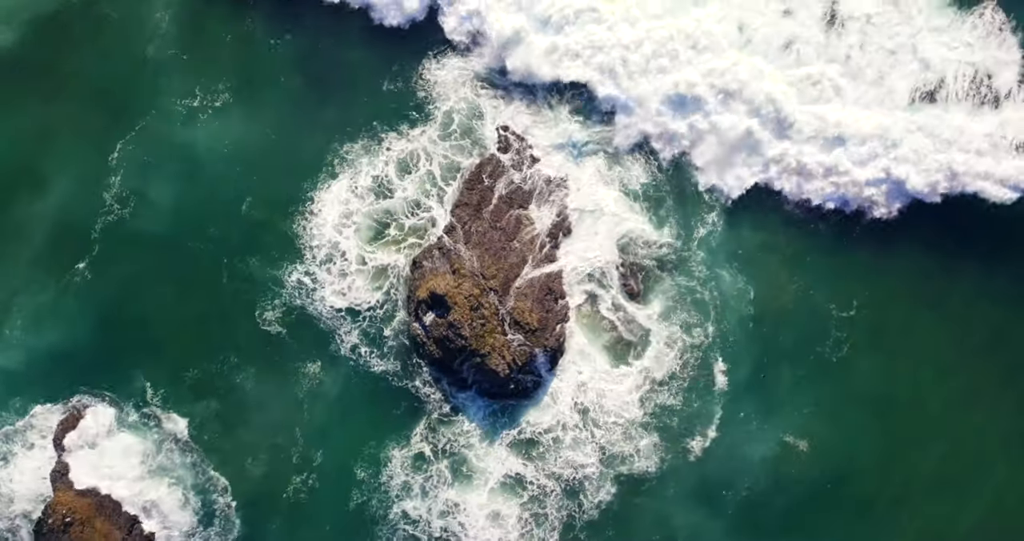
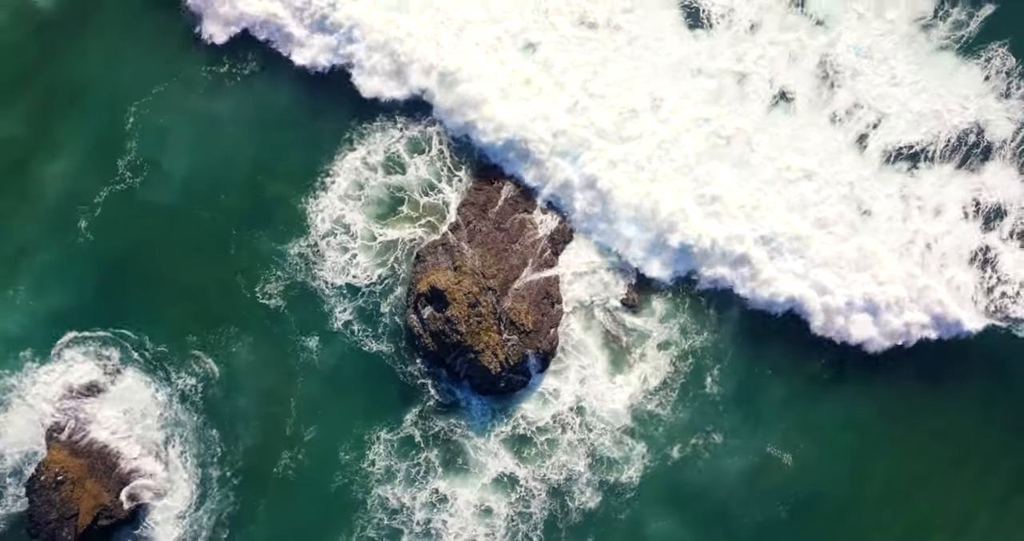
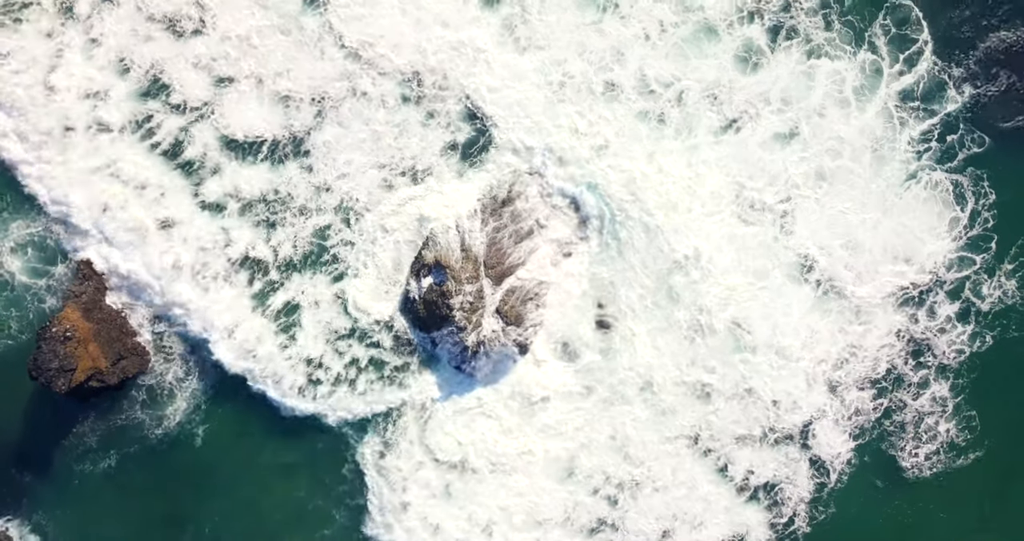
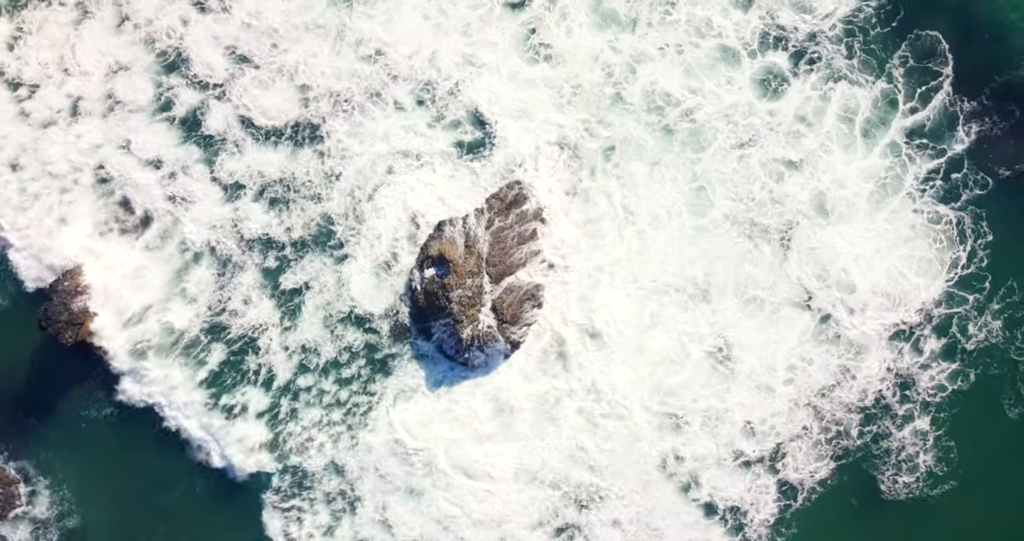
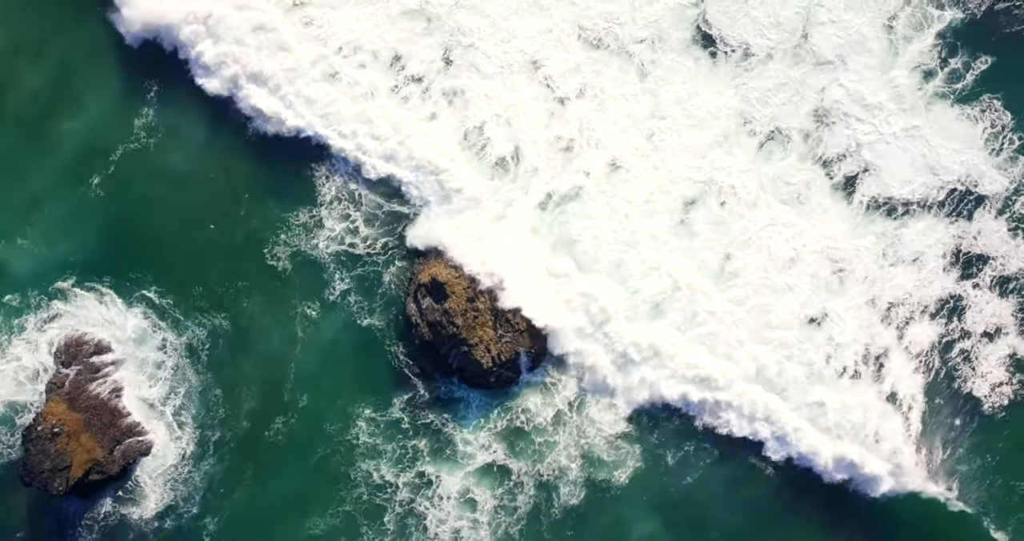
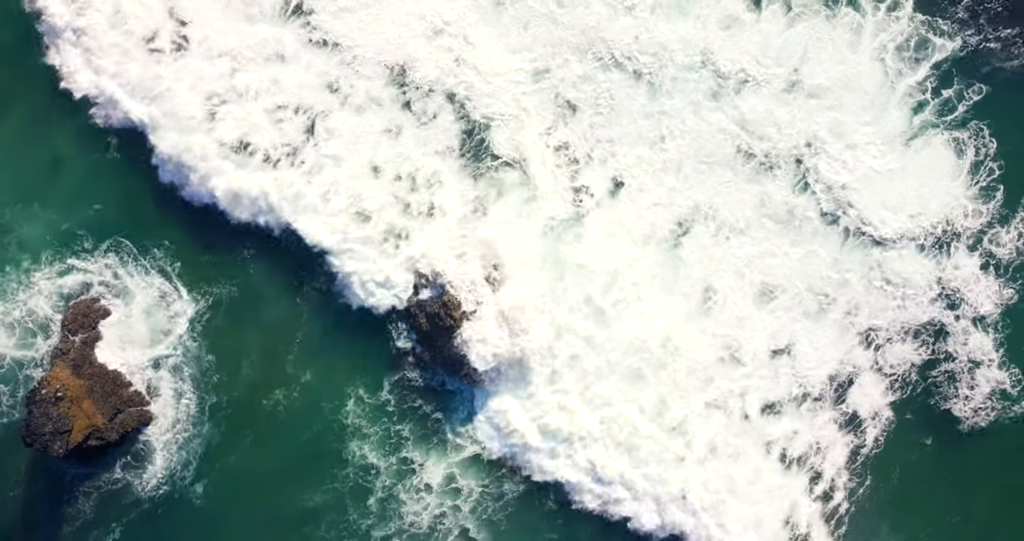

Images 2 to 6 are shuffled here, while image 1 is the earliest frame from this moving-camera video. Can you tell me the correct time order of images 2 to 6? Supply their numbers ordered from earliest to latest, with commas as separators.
2, 5, 6, 3, 4
